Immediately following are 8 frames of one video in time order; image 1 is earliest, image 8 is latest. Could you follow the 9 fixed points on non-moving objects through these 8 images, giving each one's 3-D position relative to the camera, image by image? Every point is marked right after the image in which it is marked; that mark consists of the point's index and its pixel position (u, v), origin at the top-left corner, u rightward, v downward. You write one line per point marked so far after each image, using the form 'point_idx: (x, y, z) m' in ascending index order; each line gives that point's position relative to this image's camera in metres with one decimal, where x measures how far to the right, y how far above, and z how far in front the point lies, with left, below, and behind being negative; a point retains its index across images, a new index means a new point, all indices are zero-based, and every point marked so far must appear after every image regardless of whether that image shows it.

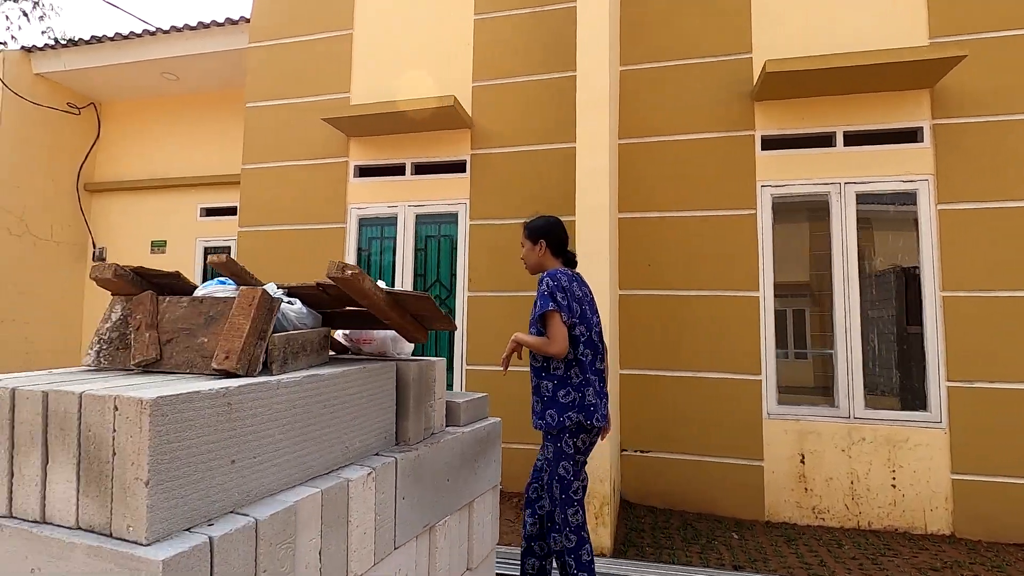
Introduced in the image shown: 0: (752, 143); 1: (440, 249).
0: (+1.8, +1.1, +4.1) m
1: (-0.6, +0.3, +4.8) m
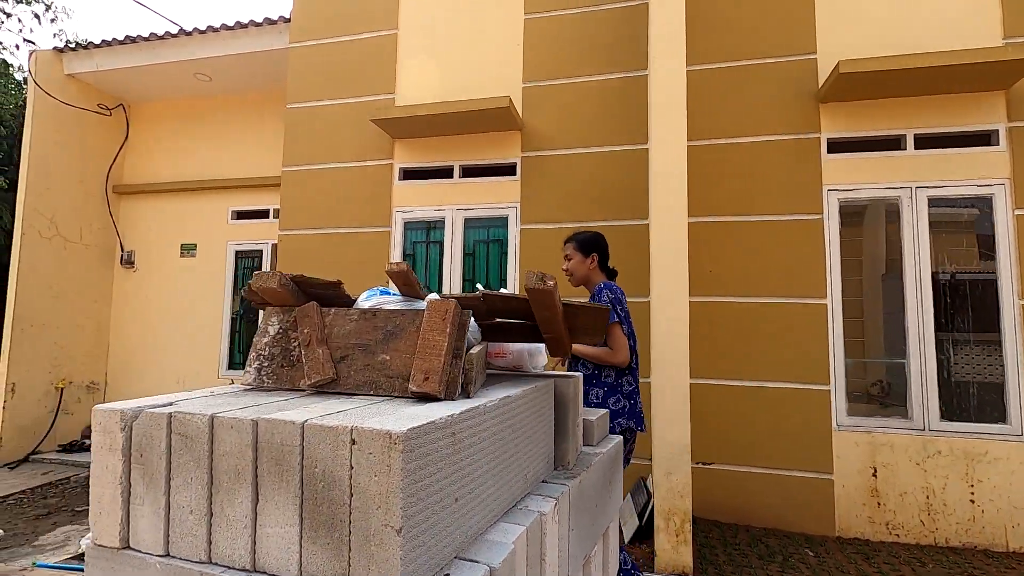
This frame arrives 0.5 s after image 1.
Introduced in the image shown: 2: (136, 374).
0: (+2.2, +1.0, +4.0) m
1: (-0.2, +0.3, +4.7) m
2: (-4.6, -1.1, +6.7) m
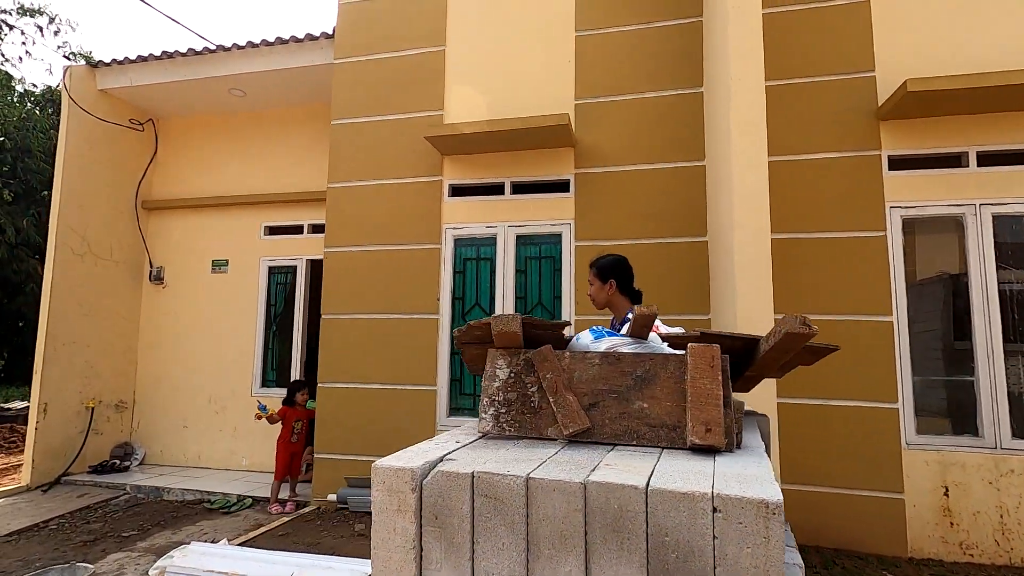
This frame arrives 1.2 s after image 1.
0: (+2.7, +0.9, +4.0) m
1: (+0.3, +0.2, +4.6) m
2: (-4.2, -1.3, +6.6) m
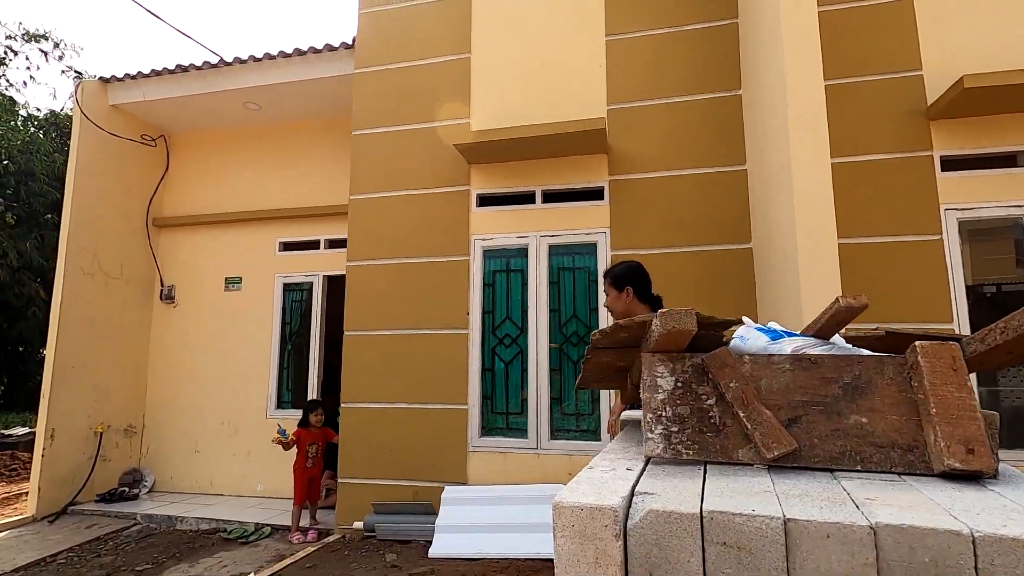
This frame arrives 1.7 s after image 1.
0: (+2.9, +0.9, +3.8) m
1: (+0.5, +0.1, +4.4) m
2: (-3.9, -1.5, +6.3) m
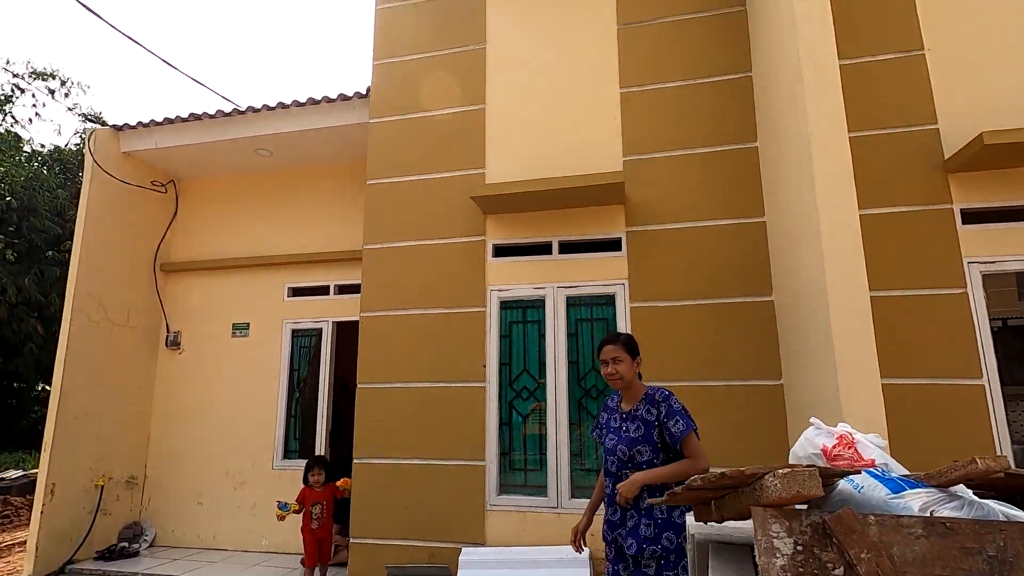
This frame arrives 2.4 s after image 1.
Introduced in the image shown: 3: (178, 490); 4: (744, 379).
0: (+3.1, +0.5, +3.8) m
1: (+0.7, -0.4, +4.4) m
2: (-3.8, -2.0, +6.2) m
3: (-3.8, -2.3, +6.1) m
4: (+1.7, -0.7, +4.0) m
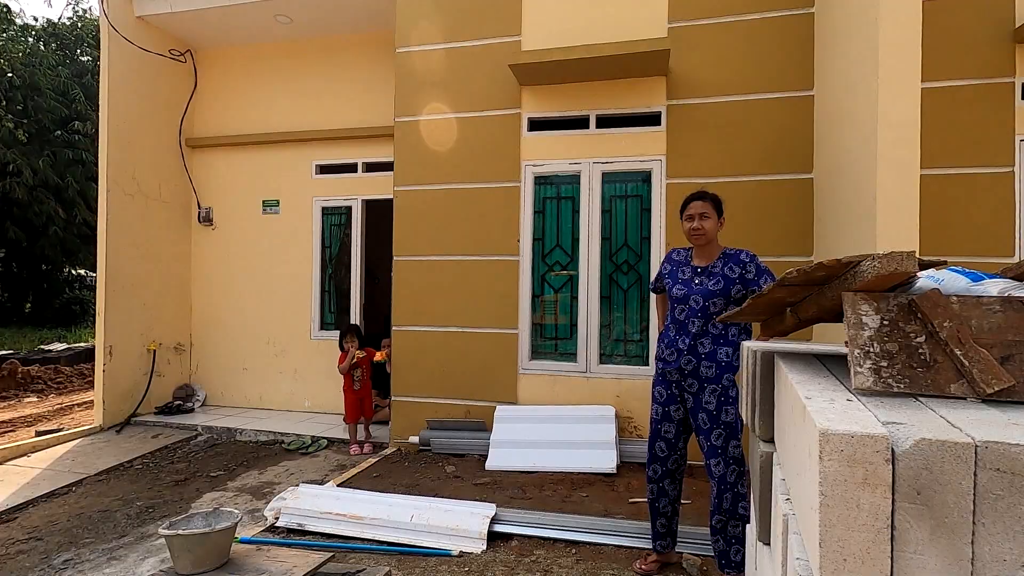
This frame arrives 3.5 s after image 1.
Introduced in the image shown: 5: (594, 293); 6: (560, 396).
0: (+3.4, +1.3, +3.7) m
1: (+0.9, +0.6, +4.4) m
2: (-3.5, -0.6, +6.6) m
3: (-3.5, -0.8, +6.6) m
4: (+2.0, +0.2, +4.1) m
5: (+0.7, 0.0, +4.4) m
6: (+0.4, -0.9, +4.5) m
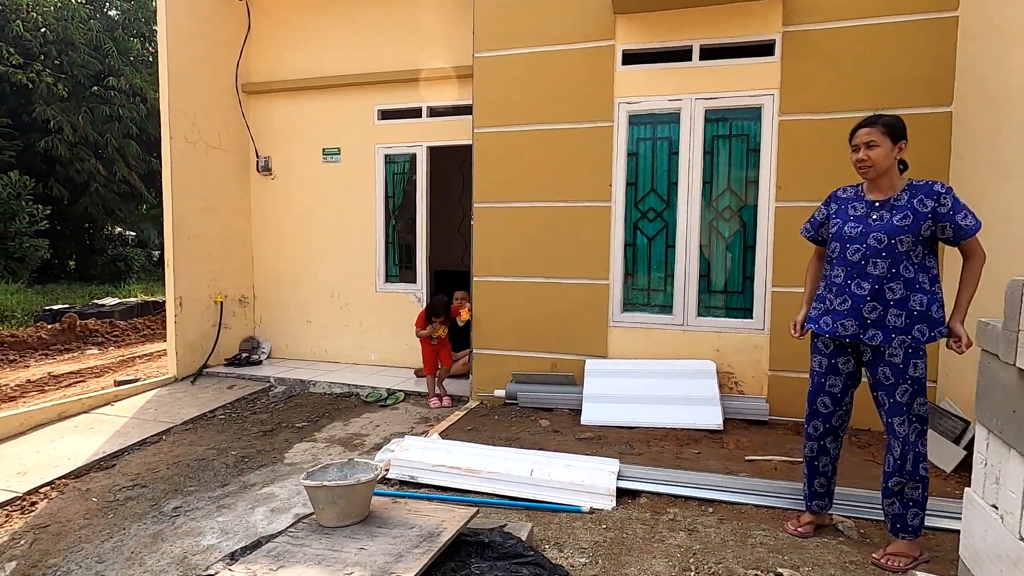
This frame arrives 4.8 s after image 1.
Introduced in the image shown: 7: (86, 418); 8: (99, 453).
0: (+4.0, +1.6, +3.2) m
1: (+1.7, +1.0, +4.1) m
2: (-2.7, 0.0, +6.5) m
3: (-2.7, -0.2, +6.5) m
4: (+2.7, +0.6, +3.7) m
5: (+1.4, +0.4, +4.2) m
6: (+1.1, -0.5, +4.2) m
7: (-3.6, -1.1, +4.7) m
8: (-3.0, -1.2, +3.9) m
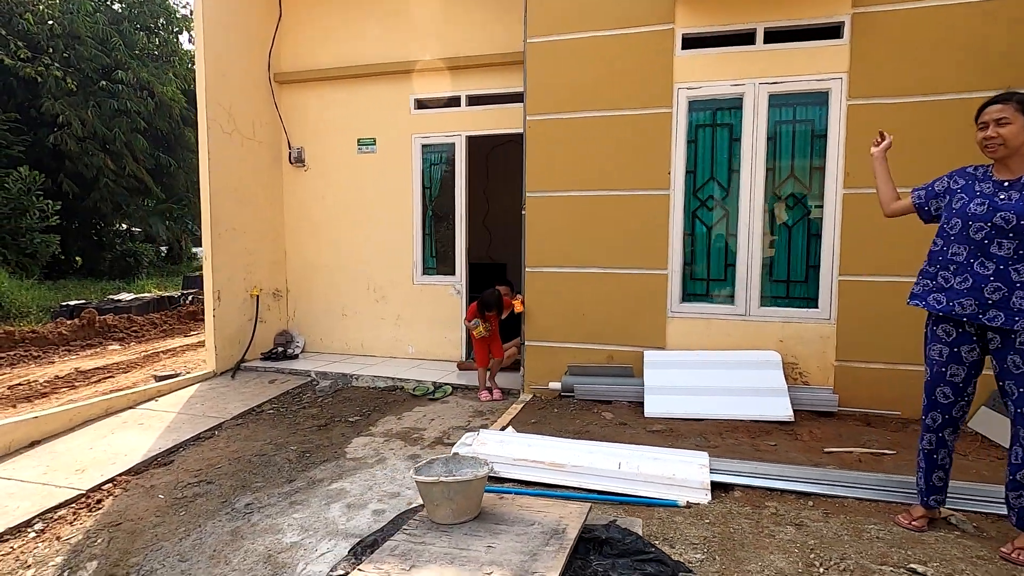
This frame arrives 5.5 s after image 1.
0: (+4.5, +1.7, +3.1) m
1: (+2.1, +1.1, +4.0) m
2: (-2.2, +0.1, +6.4) m
3: (-2.2, -0.2, +6.4) m
4: (+3.1, +0.7, +3.6) m
5: (+1.8, +0.4, +4.1) m
6: (+1.5, -0.4, +4.2) m
7: (-3.2, -1.1, +4.6) m
8: (-2.5, -1.1, +3.8) m
